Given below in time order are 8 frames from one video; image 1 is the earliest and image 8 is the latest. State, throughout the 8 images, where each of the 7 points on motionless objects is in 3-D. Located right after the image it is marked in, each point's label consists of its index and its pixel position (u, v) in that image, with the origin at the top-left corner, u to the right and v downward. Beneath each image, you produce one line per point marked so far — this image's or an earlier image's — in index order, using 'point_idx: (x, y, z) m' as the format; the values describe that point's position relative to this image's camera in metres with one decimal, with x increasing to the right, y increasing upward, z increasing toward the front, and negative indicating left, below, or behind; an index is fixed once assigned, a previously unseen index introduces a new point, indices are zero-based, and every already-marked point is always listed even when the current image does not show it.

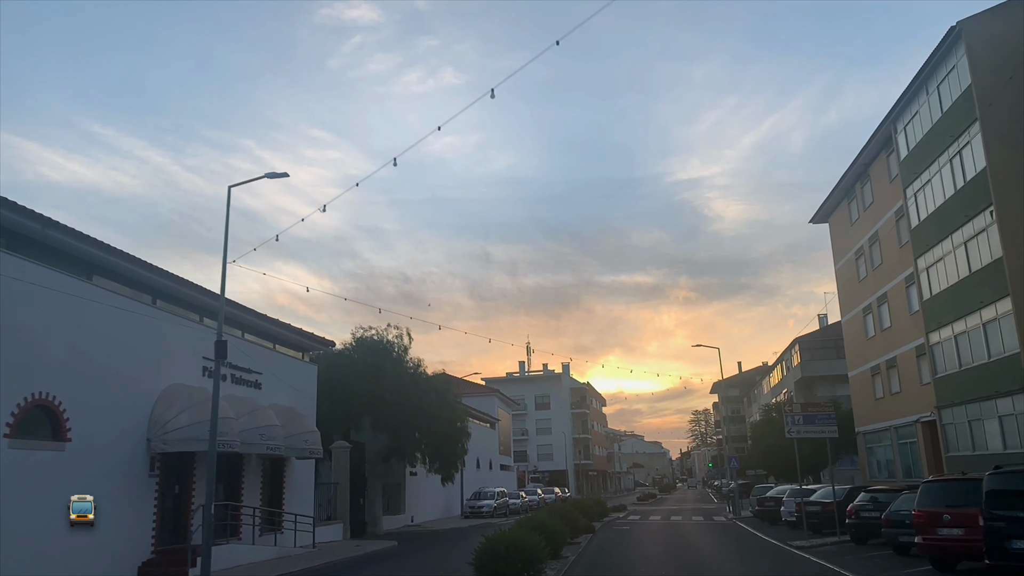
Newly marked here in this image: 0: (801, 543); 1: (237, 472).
0: (+7.3, -6.4, +19.8) m
1: (-6.7, -4.5, +19.3) m
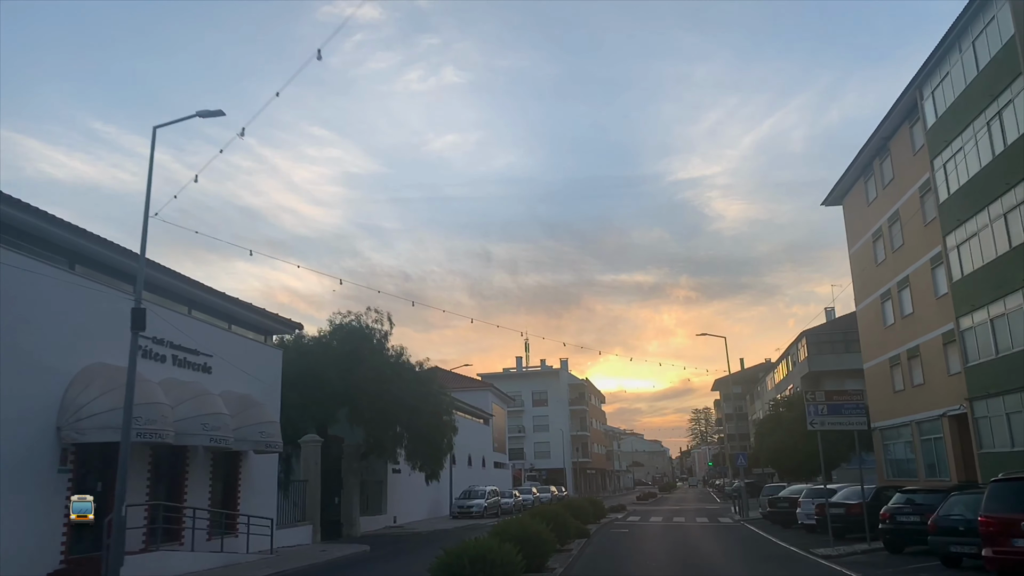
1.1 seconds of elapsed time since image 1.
0: (+6.9, -5.8, +17.4) m
1: (-7.1, -3.8, +16.9) m
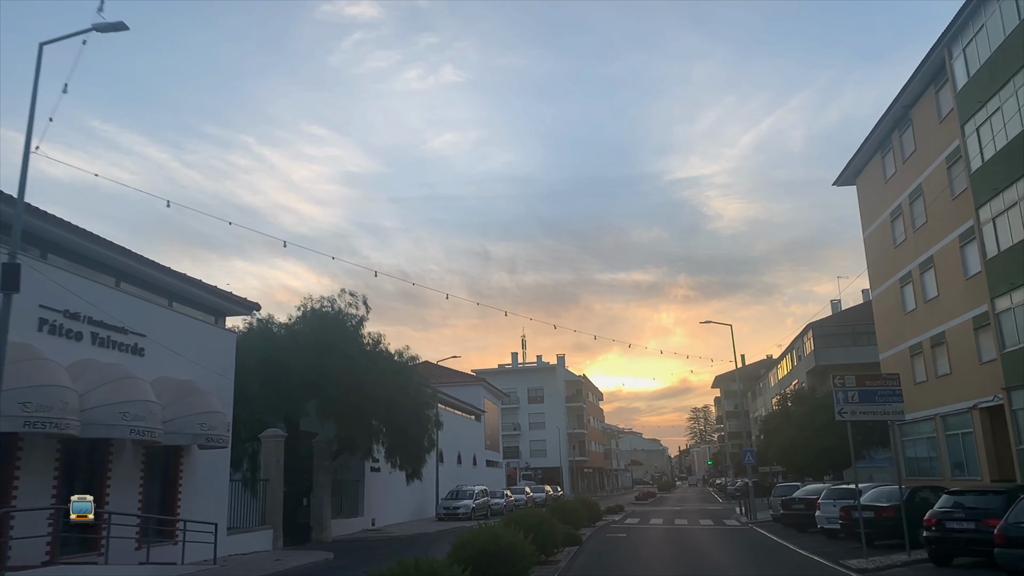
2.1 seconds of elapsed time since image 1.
0: (+6.5, -5.2, +14.9) m
1: (-7.5, -3.2, +14.4) m
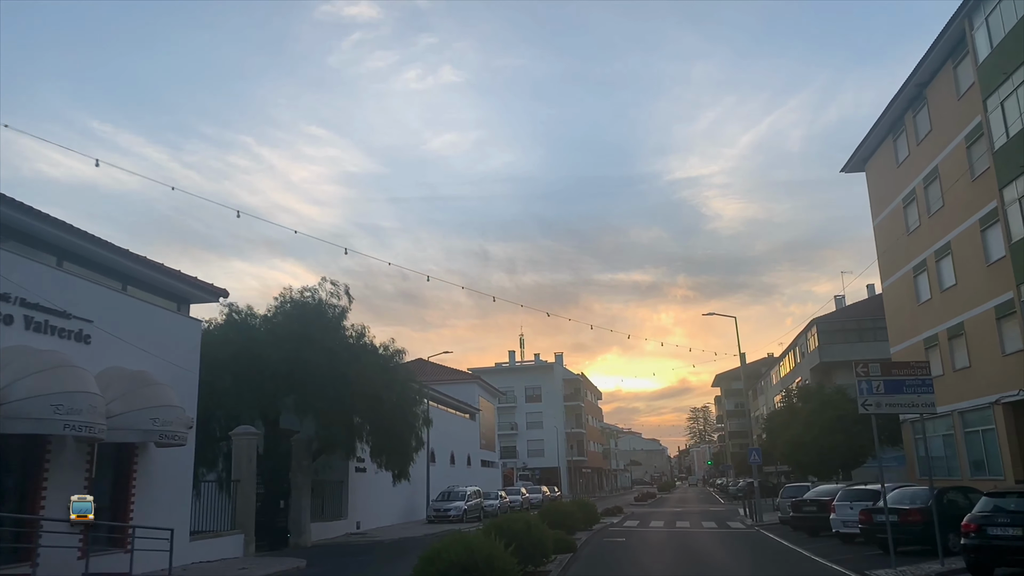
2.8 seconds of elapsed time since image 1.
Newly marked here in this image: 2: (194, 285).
0: (+6.3, -4.8, +13.4) m
1: (-7.8, -2.9, +12.8) m
2: (-7.3, +0.1, +18.0) m
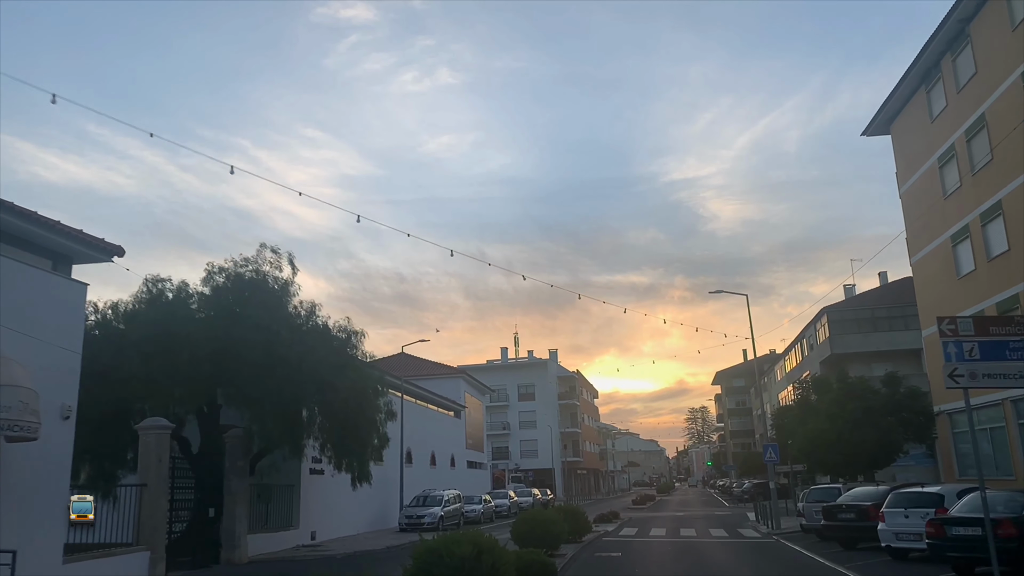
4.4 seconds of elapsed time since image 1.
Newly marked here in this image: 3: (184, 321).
0: (+5.7, -3.9, +9.7) m
1: (-8.4, -2.0, +9.1) m
2: (-7.9, +0.9, +14.3) m
3: (-8.1, -0.8, +19.5) m
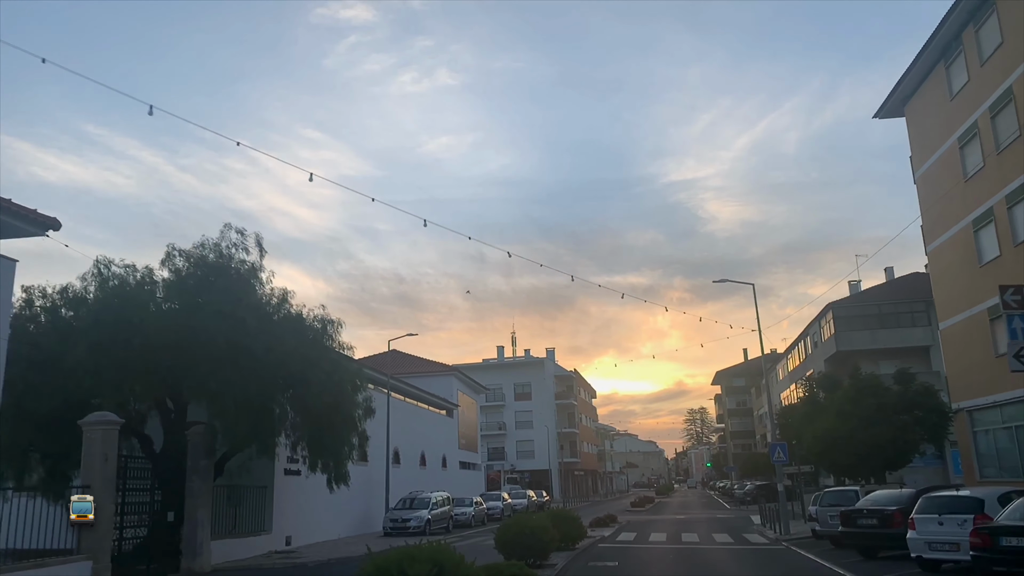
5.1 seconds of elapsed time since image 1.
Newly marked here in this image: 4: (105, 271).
0: (+5.4, -3.6, +8.1) m
1: (-8.7, -1.6, +7.5) m
2: (-8.2, +1.3, +12.6) m
3: (-8.3, -0.4, +17.8) m
4: (-9.4, +0.3, +18.7) m
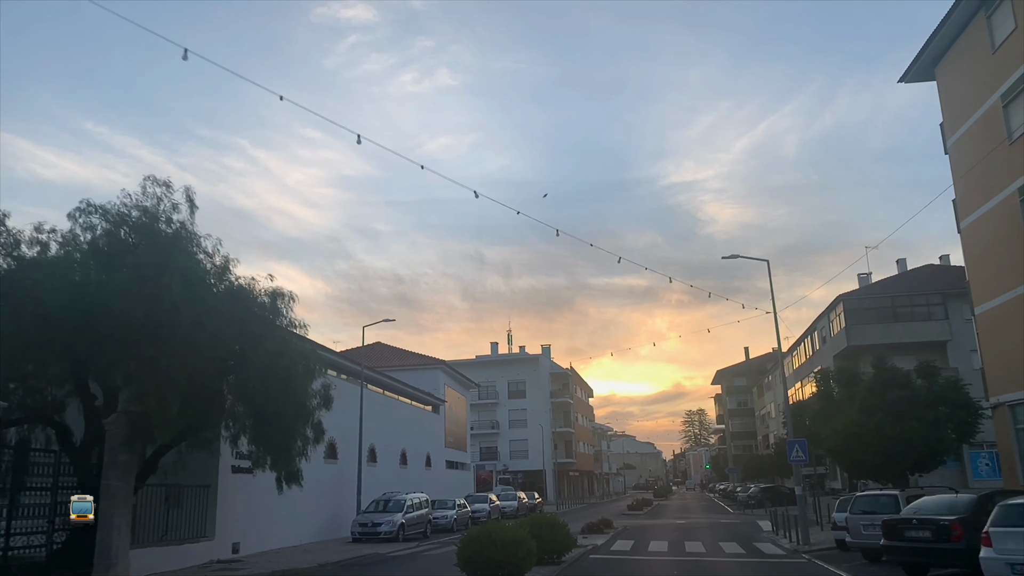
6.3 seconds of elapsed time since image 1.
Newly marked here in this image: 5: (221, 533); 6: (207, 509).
0: (+4.9, -2.9, +5.2) m
1: (-9.1, -0.9, +4.6) m
2: (-8.7, +2.1, +9.8) m
3: (-8.8, +0.3, +15.0) m
4: (-9.8, +1.1, +15.9) m
5: (-7.1, -6.0, +19.1) m
6: (-7.3, -5.2, +18.7) m
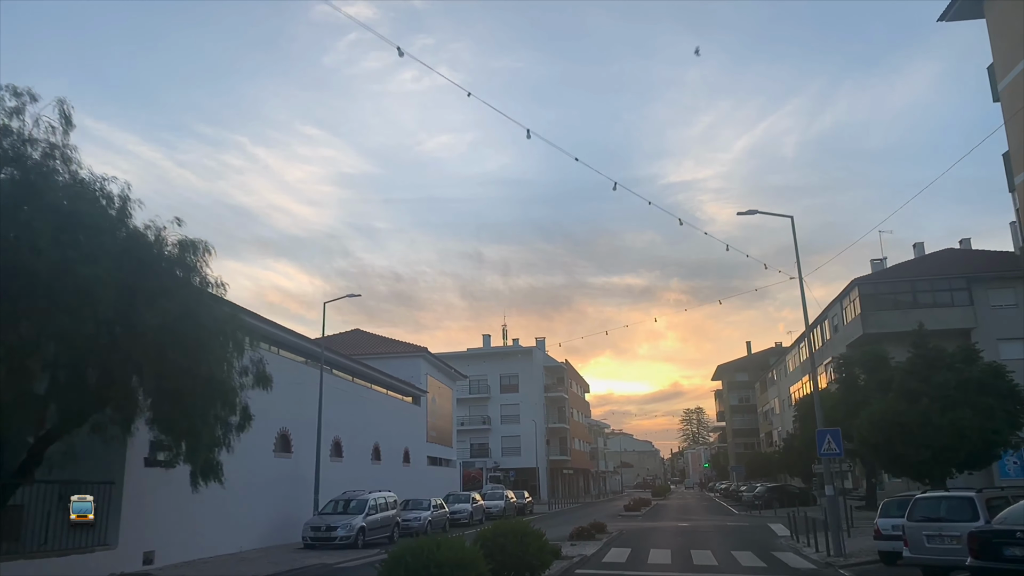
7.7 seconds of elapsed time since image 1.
0: (+4.4, -2.0, +1.8) m
1: (-9.7, 0.0, +1.2) m
2: (-9.2, +3.0, +6.3) m
3: (-9.4, +1.3, +11.5) m
4: (-10.4, +2.0, +12.4) m
5: (-7.7, -5.0, +15.7) m
6: (-7.9, -4.3, +15.3) m
